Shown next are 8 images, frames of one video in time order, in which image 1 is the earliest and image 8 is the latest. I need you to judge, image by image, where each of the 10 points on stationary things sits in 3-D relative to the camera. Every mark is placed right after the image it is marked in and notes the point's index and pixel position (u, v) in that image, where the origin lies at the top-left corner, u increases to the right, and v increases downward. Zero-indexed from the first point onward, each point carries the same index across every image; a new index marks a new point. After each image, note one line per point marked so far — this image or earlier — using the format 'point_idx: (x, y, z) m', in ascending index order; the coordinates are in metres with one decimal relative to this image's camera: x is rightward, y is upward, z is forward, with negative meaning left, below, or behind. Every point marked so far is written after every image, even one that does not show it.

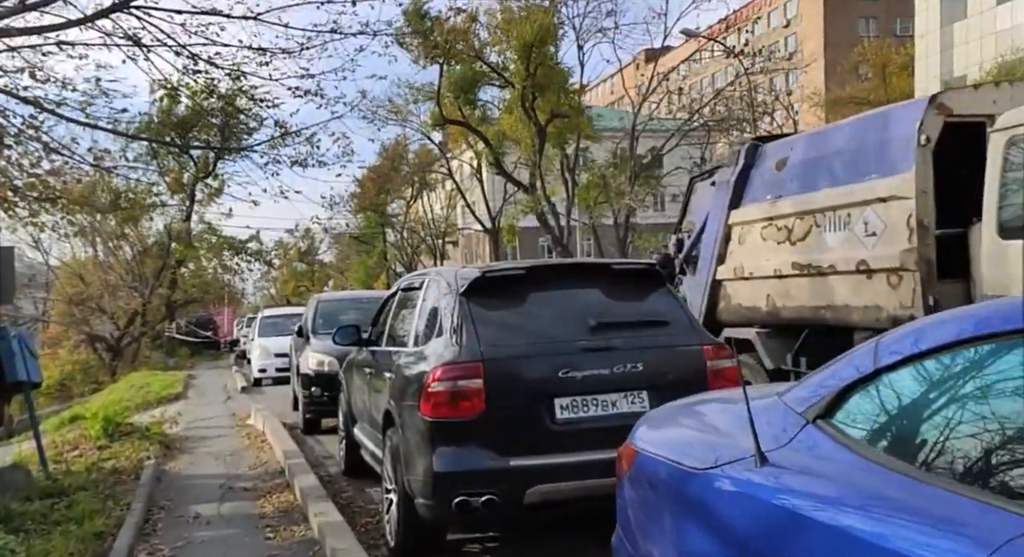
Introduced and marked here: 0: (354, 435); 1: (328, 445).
0: (-1.2, -1.2, +7.8) m
1: (-1.9, -1.7, +10.1) m
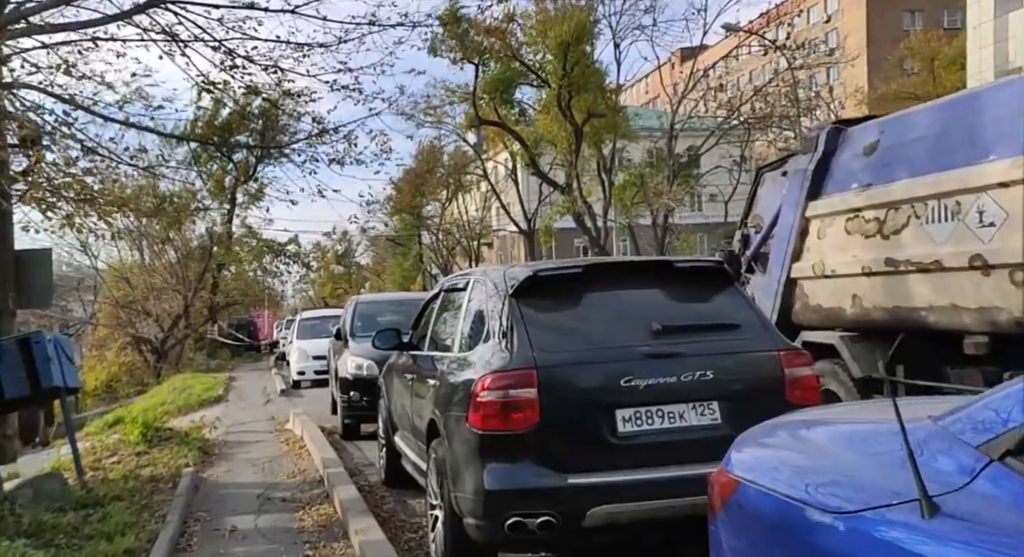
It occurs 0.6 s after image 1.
0: (-0.9, -1.3, +7.6) m
1: (-1.4, -1.7, +9.8) m
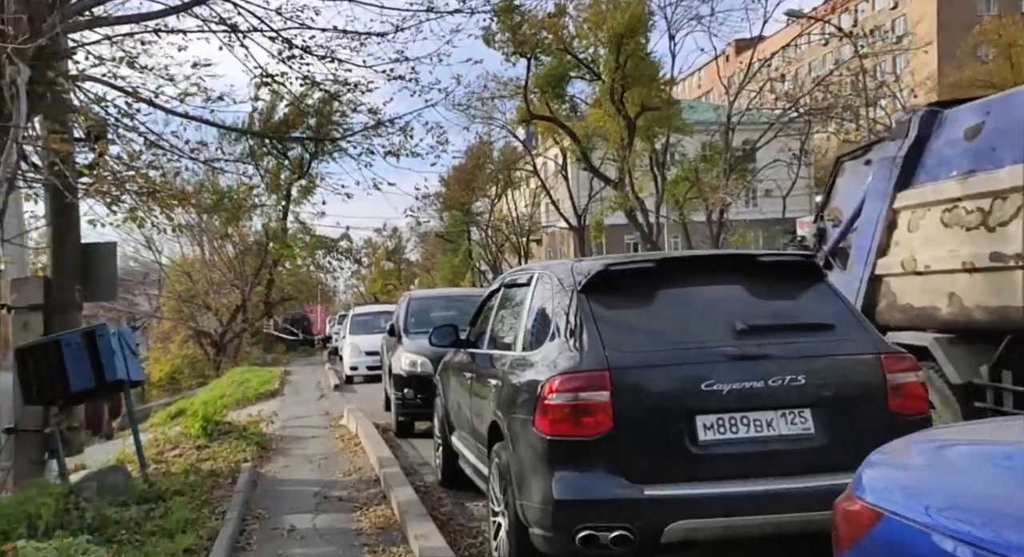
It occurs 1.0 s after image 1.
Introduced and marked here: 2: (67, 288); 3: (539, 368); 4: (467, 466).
0: (-0.4, -1.2, +7.4) m
1: (-0.9, -1.7, +9.7) m
2: (-4.3, -0.1, +9.7) m
3: (+0.1, -0.4, +4.6) m
4: (-0.3, -1.3, +6.8) m
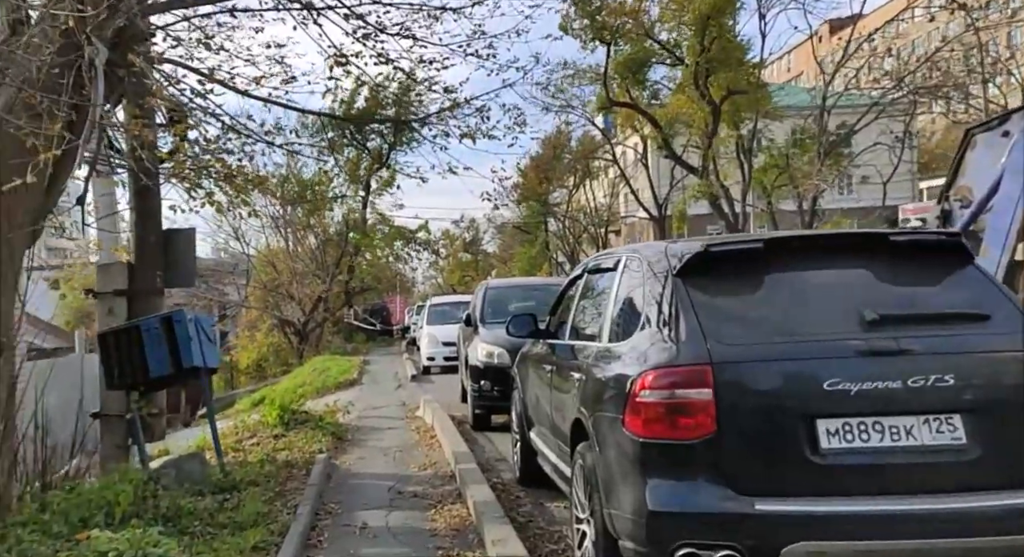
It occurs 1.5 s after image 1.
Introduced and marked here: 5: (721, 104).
0: (+0.1, -1.1, +7.0) m
1: (-0.1, -1.6, +9.3) m
2: (-3.5, 0.0, +9.6) m
3: (+0.5, -0.3, +4.1) m
4: (+0.2, -1.2, +6.4) m
5: (+4.2, +3.5, +19.9) m
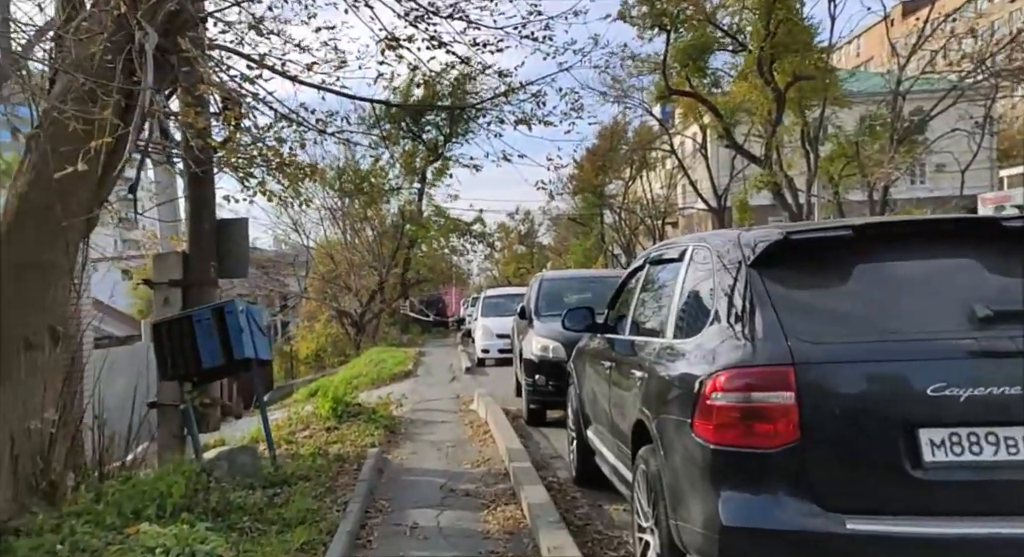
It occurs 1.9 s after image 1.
0: (+0.5, -1.1, +6.7) m
1: (+0.4, -1.5, +9.0) m
2: (-2.9, +0.1, +9.5) m
3: (+0.7, -0.3, +3.8) m
4: (+0.6, -1.1, +6.1) m
5: (+5.3, +3.6, +19.4) m
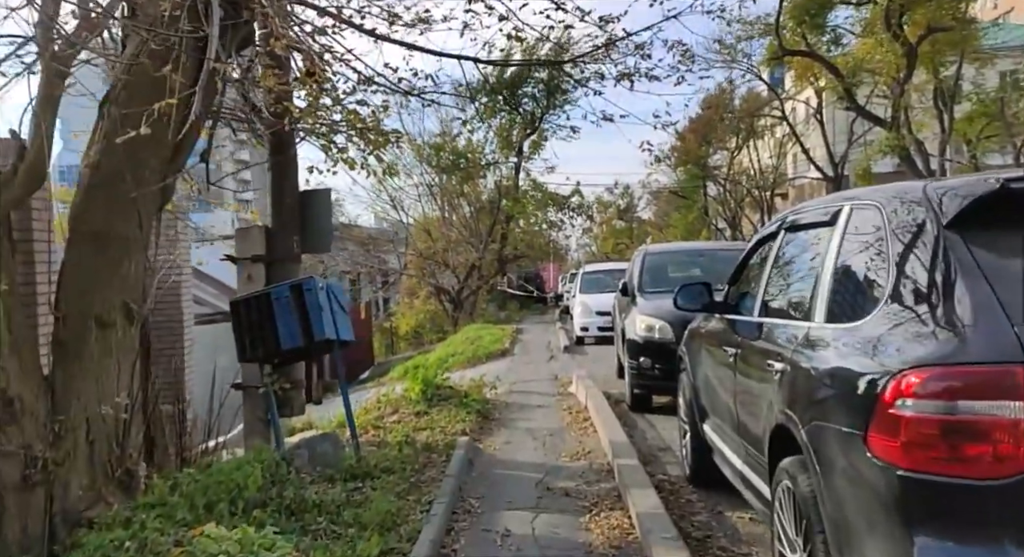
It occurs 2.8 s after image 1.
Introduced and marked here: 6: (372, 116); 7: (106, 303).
0: (+1.1, -0.9, +5.9) m
1: (+1.3, -1.3, +8.2) m
2: (-2.0, +0.4, +8.9) m
3: (+1.0, -0.2, +3.0) m
4: (+1.1, -1.0, +5.2) m
5: (+7.2, +4.1, +17.9) m
6: (-1.2, +1.4, +8.9) m
7: (-2.8, -0.2, +6.9) m
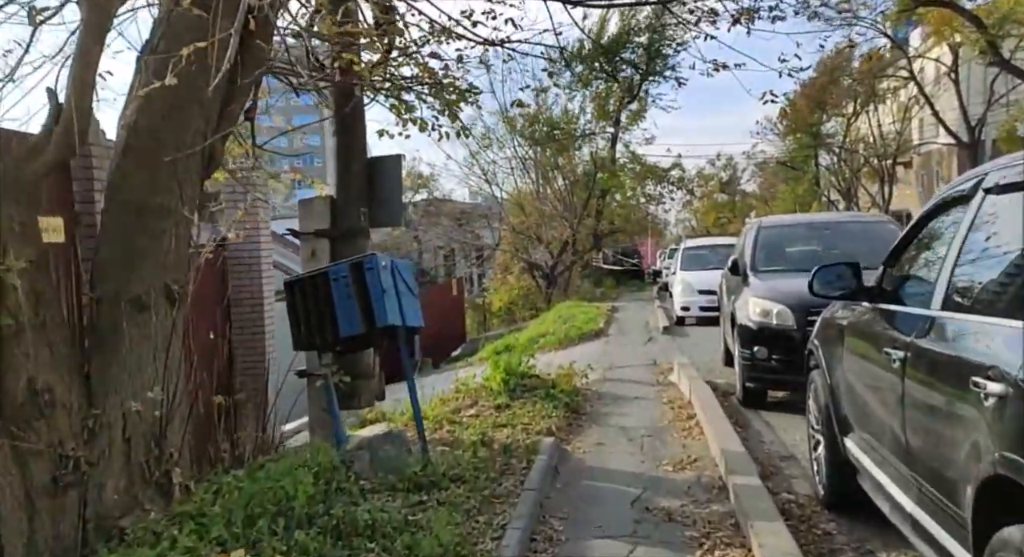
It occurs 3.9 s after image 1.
0: (+1.6, -0.8, +4.7) m
1: (+1.9, -1.1, +7.0) m
2: (-1.3, +0.5, +8.0) m
3: (+1.2, -0.2, +1.8) m
4: (+1.5, -0.9, +4.1) m
5: (+8.7, +4.5, +15.9) m
6: (-0.5, +1.6, +7.9) m
7: (-2.2, 0.0, +6.1) m
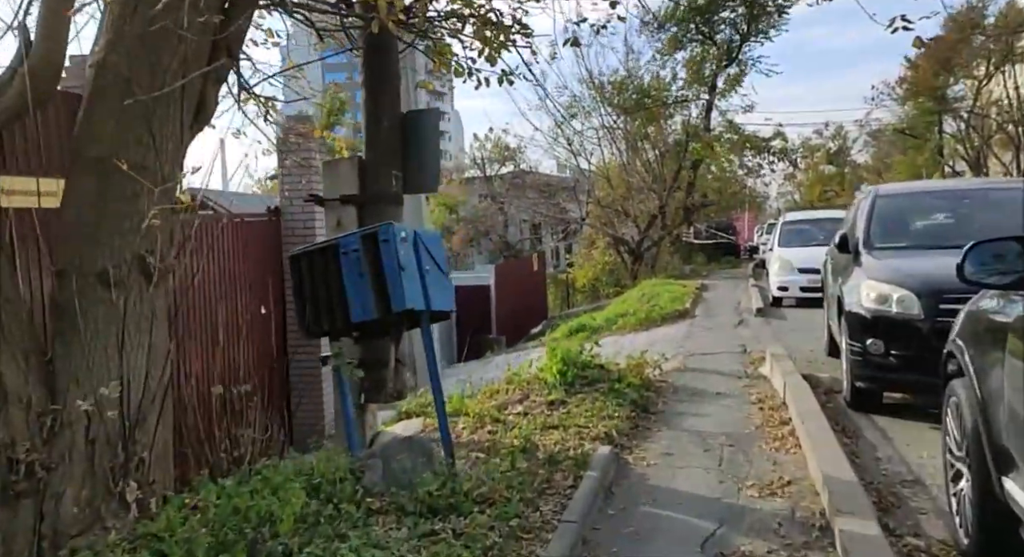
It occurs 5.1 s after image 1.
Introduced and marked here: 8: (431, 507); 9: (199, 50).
0: (+1.6, -0.7, +3.3) m
1: (+2.2, -1.0, +5.6) m
2: (-0.9, +0.7, +6.9) m
3: (+1.0, -0.2, +0.5) m
4: (+1.5, -0.8, +2.7) m
5: (+9.9, +4.8, +13.7) m
6: (-0.1, +1.8, +6.6) m
7: (-2.0, +0.1, +5.0) m
8: (-0.4, -1.1, +4.7) m
9: (-1.7, +1.1, +5.3) m
